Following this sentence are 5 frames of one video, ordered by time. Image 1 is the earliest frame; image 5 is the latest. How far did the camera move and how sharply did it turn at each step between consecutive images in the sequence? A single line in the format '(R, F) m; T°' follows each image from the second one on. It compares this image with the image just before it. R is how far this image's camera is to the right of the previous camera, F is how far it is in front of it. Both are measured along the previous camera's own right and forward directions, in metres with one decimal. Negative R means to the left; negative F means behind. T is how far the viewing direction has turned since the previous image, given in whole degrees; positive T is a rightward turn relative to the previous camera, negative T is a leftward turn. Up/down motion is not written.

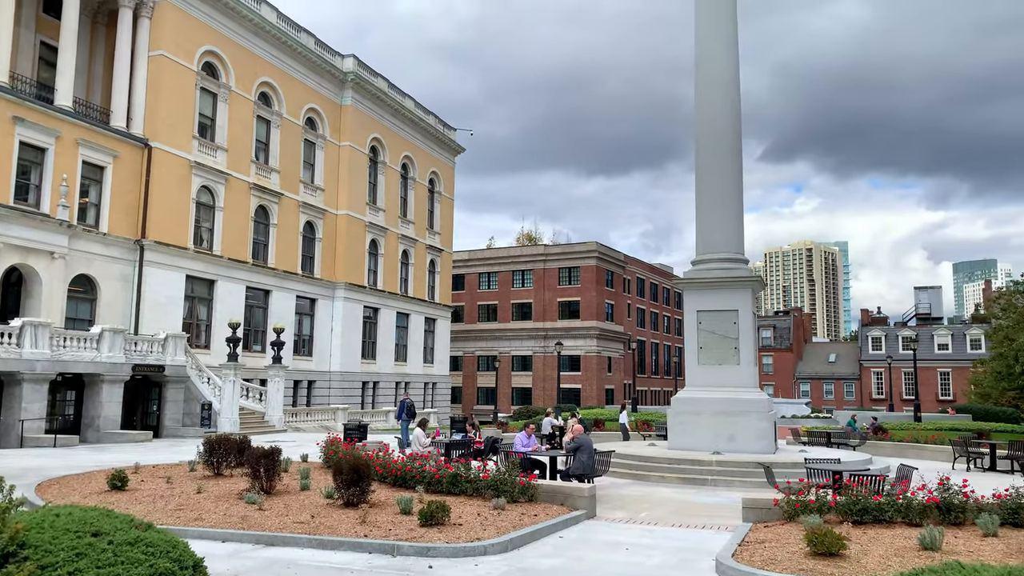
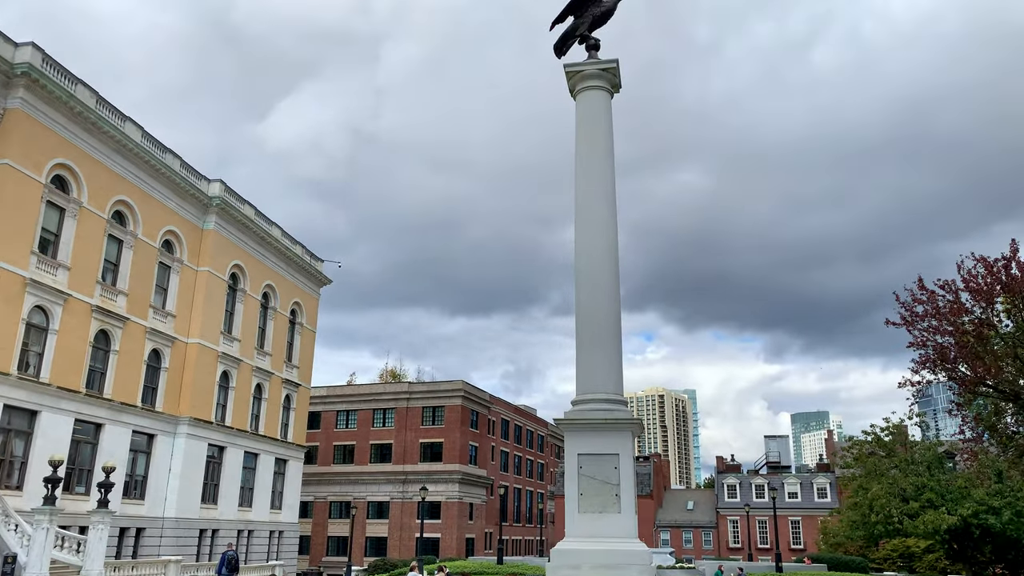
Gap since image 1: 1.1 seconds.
(-0.3, +0.8) m; +10°
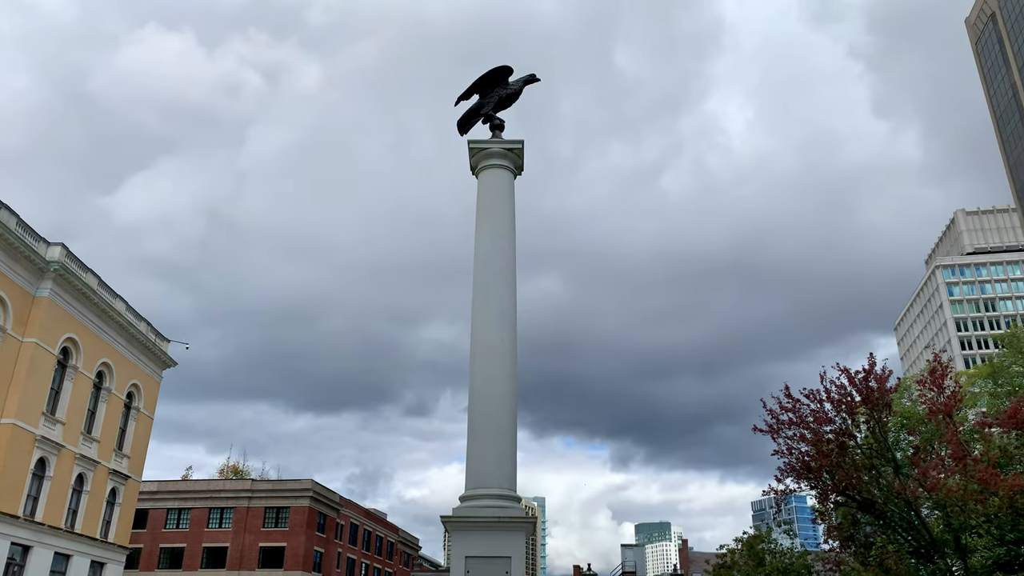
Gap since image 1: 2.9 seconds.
(-0.7, +1.3) m; +10°
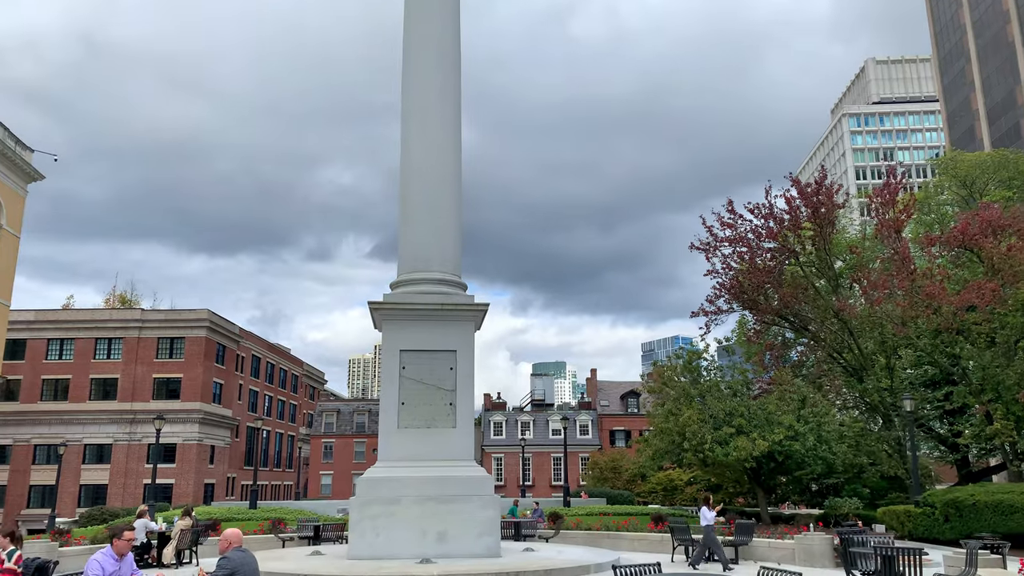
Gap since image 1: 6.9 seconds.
(-0.6, +3.1) m; +7°
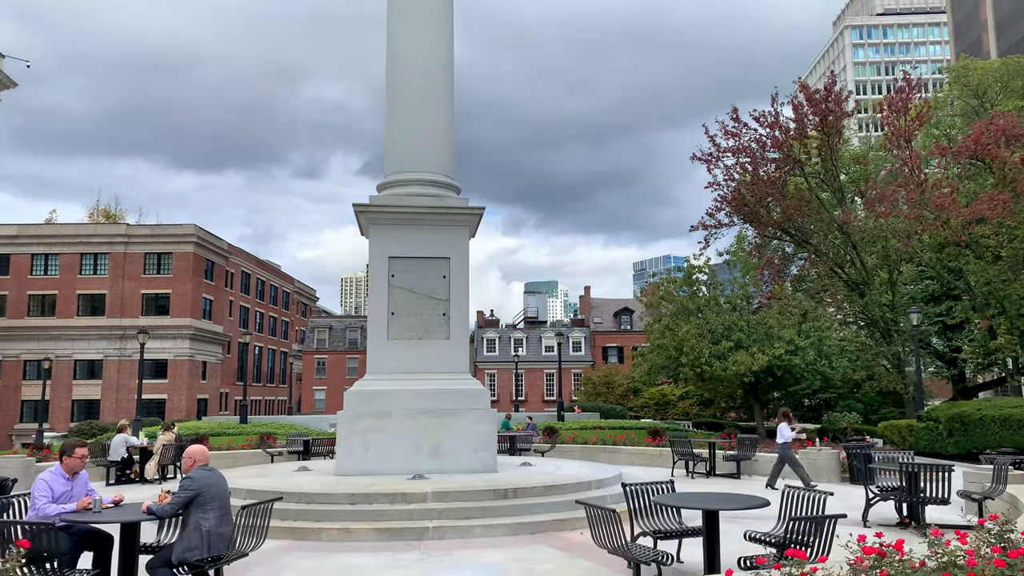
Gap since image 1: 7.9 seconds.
(-0.1, +0.8) m; +1°
